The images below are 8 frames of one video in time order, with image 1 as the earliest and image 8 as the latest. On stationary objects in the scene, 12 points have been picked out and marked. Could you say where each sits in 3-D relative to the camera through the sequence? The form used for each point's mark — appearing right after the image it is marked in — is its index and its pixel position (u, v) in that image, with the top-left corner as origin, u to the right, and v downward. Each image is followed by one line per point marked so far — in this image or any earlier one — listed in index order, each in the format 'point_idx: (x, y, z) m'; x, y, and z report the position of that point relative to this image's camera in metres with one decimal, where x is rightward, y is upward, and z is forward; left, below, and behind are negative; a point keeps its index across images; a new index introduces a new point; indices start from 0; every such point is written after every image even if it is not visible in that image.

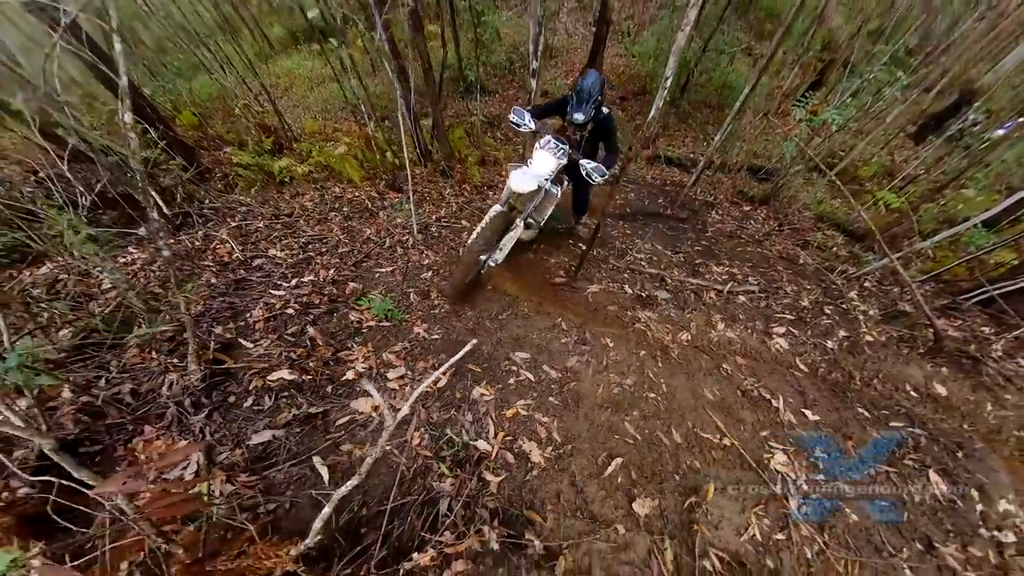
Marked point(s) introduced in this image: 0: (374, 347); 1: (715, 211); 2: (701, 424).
0: (-1.1, -0.5, +2.7) m
1: (+3.7, +1.6, +5.9) m
2: (+1.4, -1.0, +2.5) m
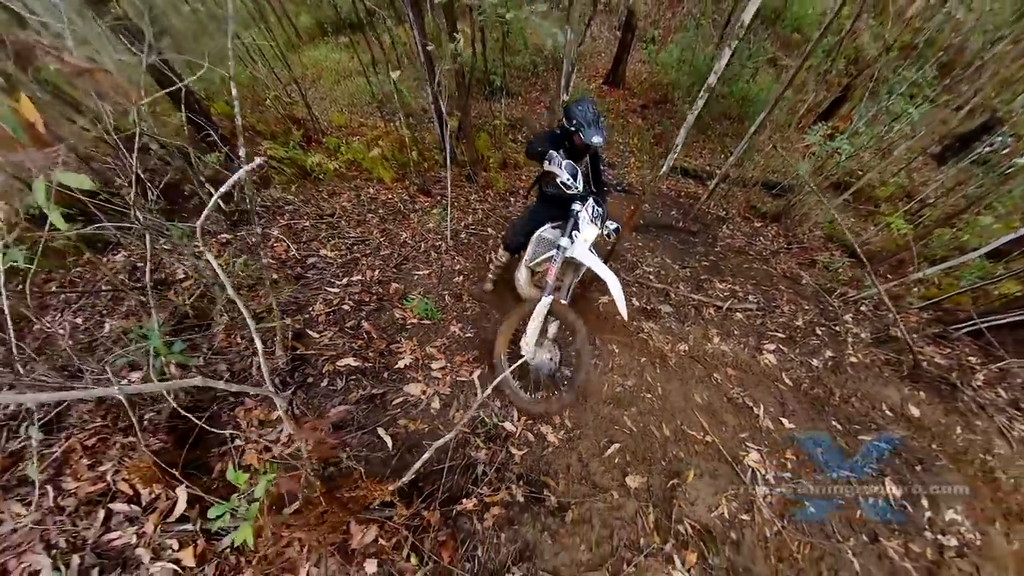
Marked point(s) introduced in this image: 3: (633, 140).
0: (-0.9, -0.5, +3.2) m
1: (+4.0, +1.3, +6.2) m
2: (+1.6, -1.2, +3.0) m
3: (+3.1, +4.0, +8.5) m
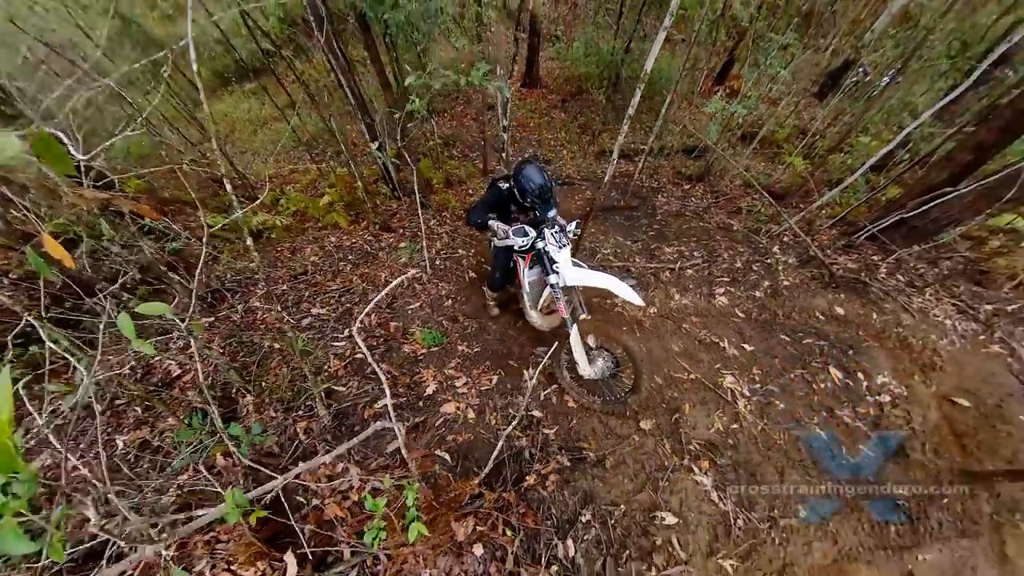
0: (-0.8, -0.9, +3.5) m
1: (+3.2, +2.1, +7.0) m
2: (+1.7, -0.8, +3.5) m
3: (+1.3, +4.4, +9.2) m
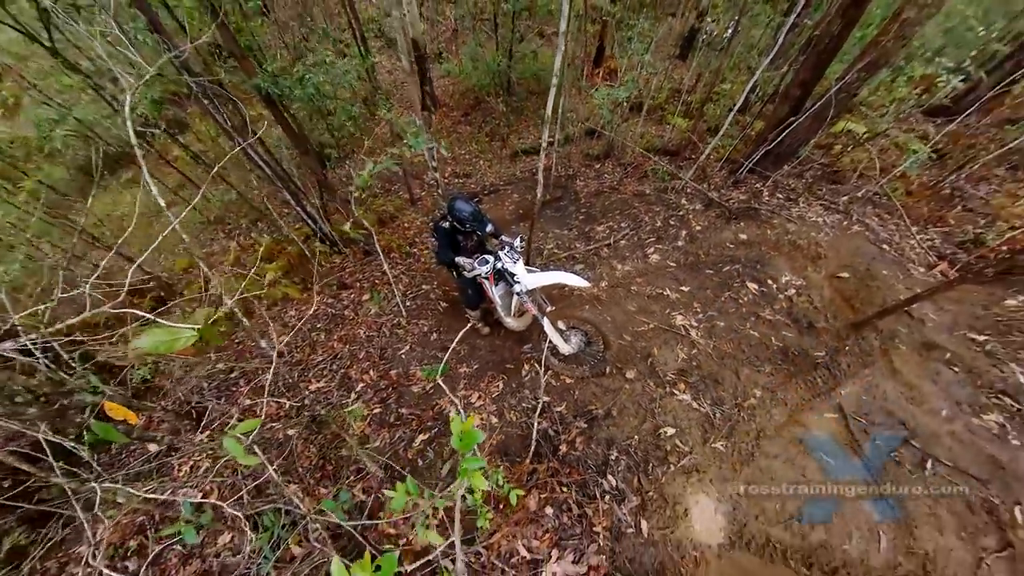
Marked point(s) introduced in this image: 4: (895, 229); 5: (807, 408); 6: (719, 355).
0: (-0.8, -1.3, +3.9) m
1: (+1.6, +2.6, +7.9) m
2: (+1.6, -0.4, +4.3) m
3: (-1.2, +4.2, +9.8) m
4: (+6.4, +1.0, +5.5) m
5: (+3.2, -1.3, +3.5) m
6: (+2.4, -0.8, +3.9) m
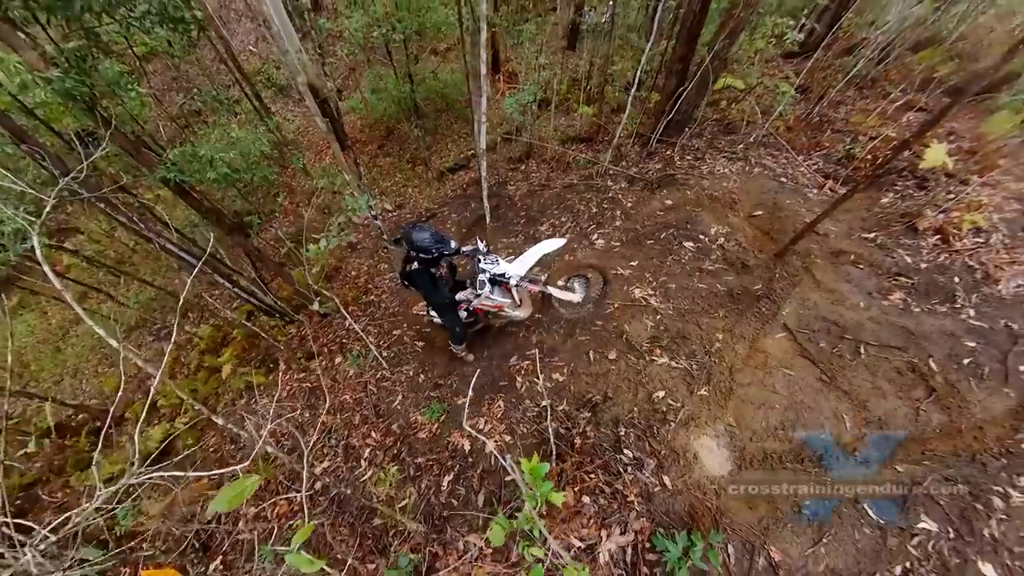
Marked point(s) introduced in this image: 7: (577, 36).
0: (-0.7, -1.7, +4.0) m
1: (0.0, +2.6, +8.2) m
2: (+1.3, -0.2, +4.6) m
3: (-3.3, +3.2, +9.8) m
4: (+5.3, +2.4, +6.4) m
5: (+3.1, -0.6, +4.0) m
6: (+2.2, -0.3, +4.3) m
7: (+2.0, +7.7, +10.0) m
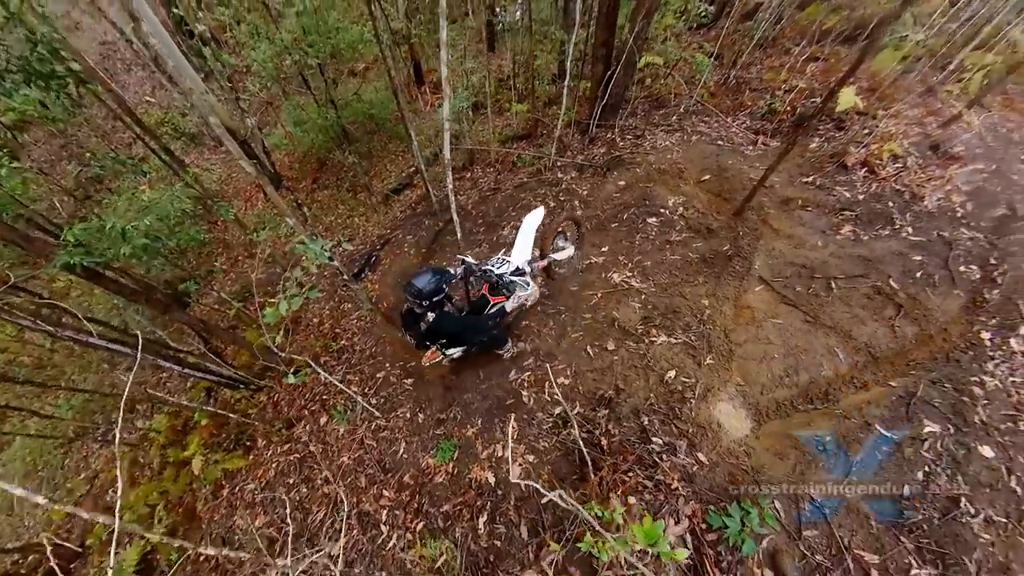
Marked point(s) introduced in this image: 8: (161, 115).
0: (-0.5, -2.0, +3.8) m
1: (-1.2, +2.3, +8.1) m
2: (+1.1, -0.1, +4.6) m
3: (-4.6, +2.1, +9.3) m
4: (+4.2, +3.3, +6.8) m
5: (+3.0, 0.0, +4.2) m
6: (+2.0, 0.0, +4.4) m
7: (-0.6, +7.7, +10.1) m
8: (-10.3, +5.2, +9.8) m
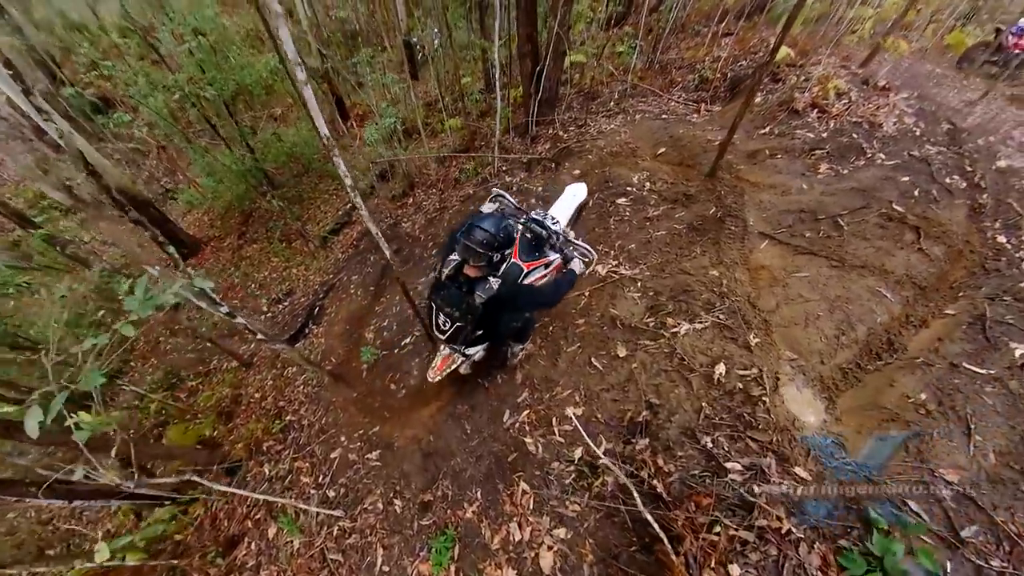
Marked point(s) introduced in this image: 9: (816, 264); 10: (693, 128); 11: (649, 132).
0: (-0.3, -2.2, +2.8) m
1: (-2.2, +1.4, +7.2) m
2: (+0.7, -0.1, +3.8) m
3: (-5.7, +0.5, +8.1) m
4: (+2.9, +3.7, +6.6) m
5: (+2.6, +0.4, +3.6) m
6: (+1.7, +0.2, +3.7) m
7: (-3.0, +6.7, +9.6) m
8: (-12.0, +2.3, +8.2) m
9: (+3.1, +0.2, +3.4) m
10: (+3.1, +2.8, +5.7) m
11: (+2.4, +2.8, +5.8) m
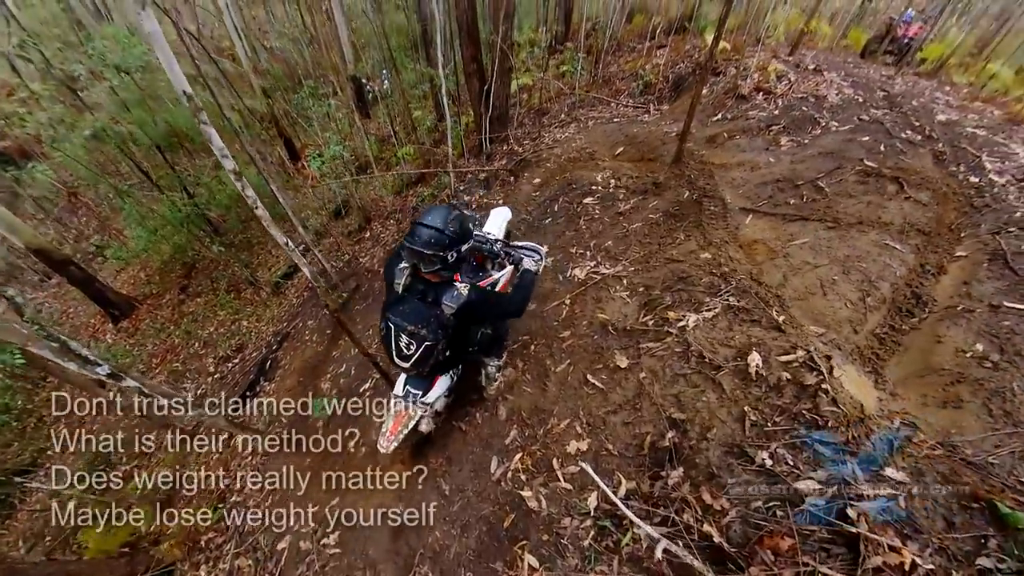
0: (-0.2, -2.2, +2.0) m
1: (-2.9, +0.6, +6.6) m
2: (+0.5, -0.2, +3.4) m
3: (-6.2, -0.9, +7.2) m
4: (+1.9, +3.6, +6.6) m
5: (+2.3, +0.6, +3.3) m
6: (+1.3, +0.3, +3.4) m
7: (-4.5, +5.4, +9.4) m
8: (-12.7, 0.0, +6.9) m
9: (+2.8, +0.5, +3.2) m
10: (+2.3, +2.8, +5.6) m
11: (+1.6, +2.7, +5.7) m
